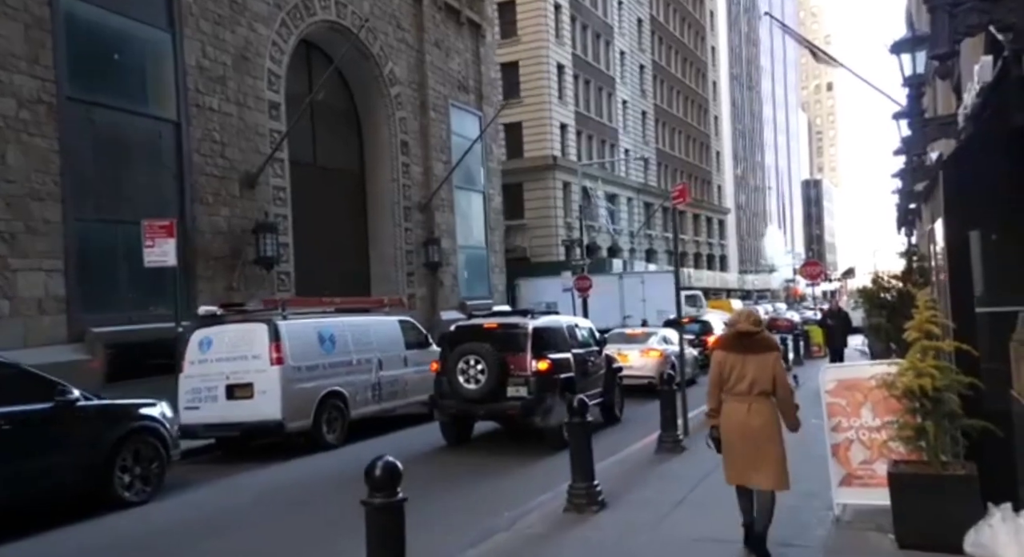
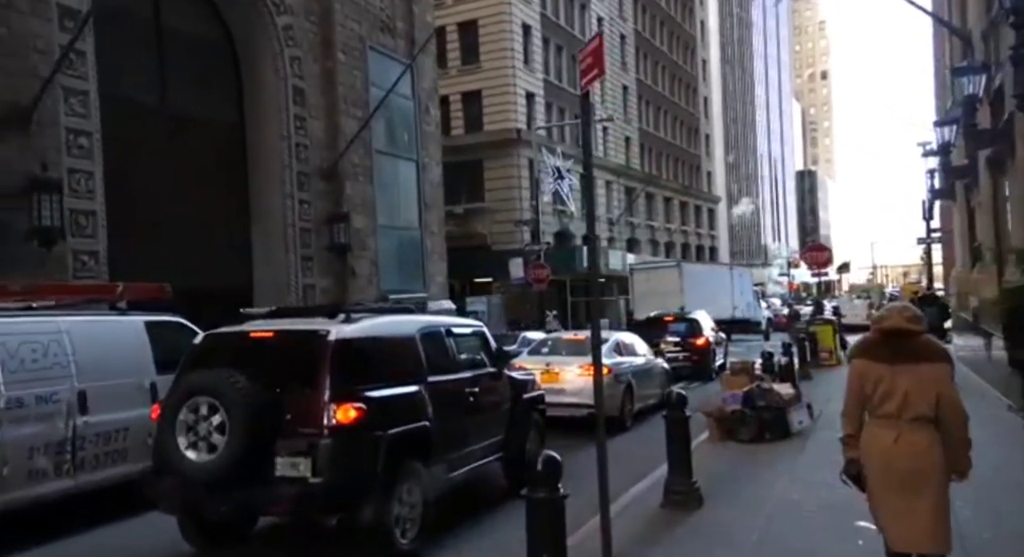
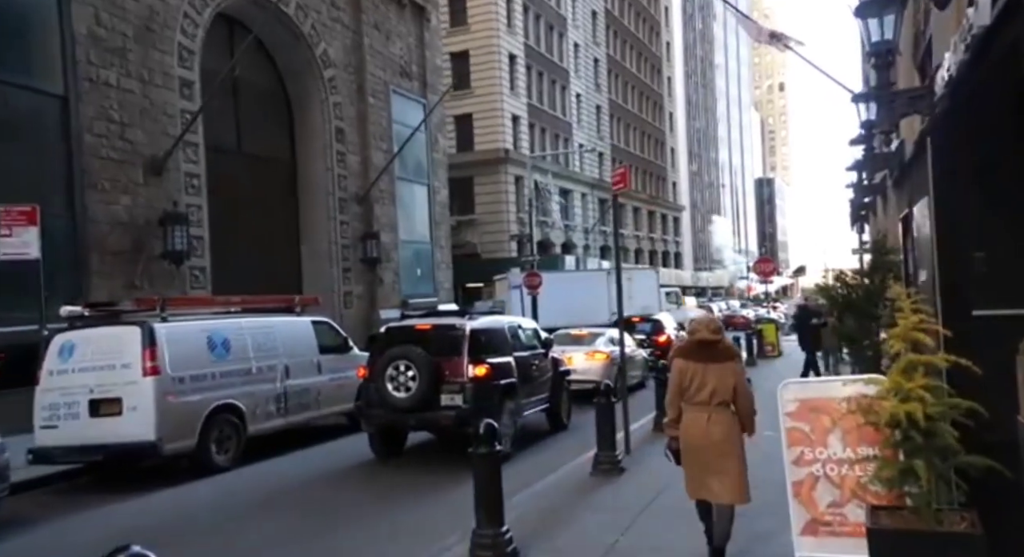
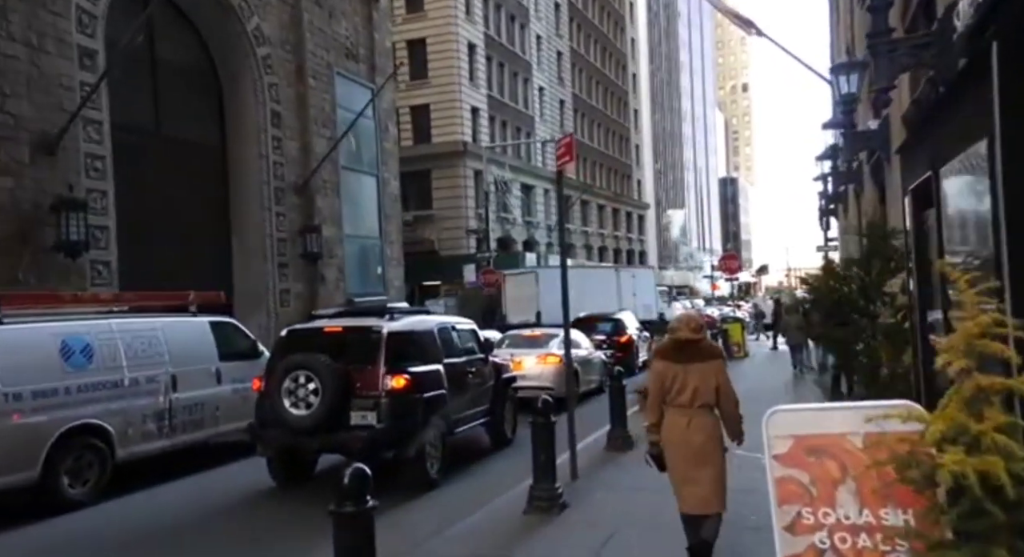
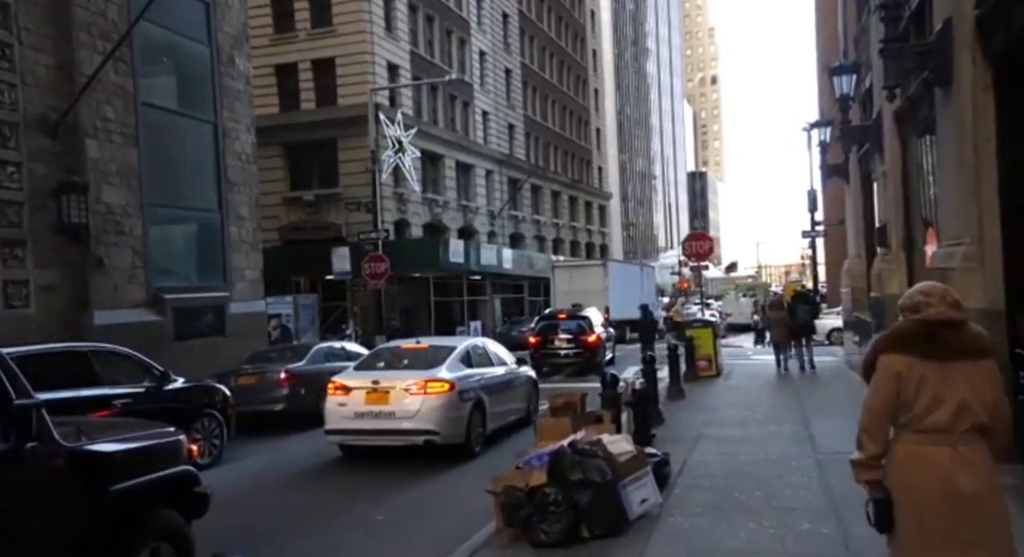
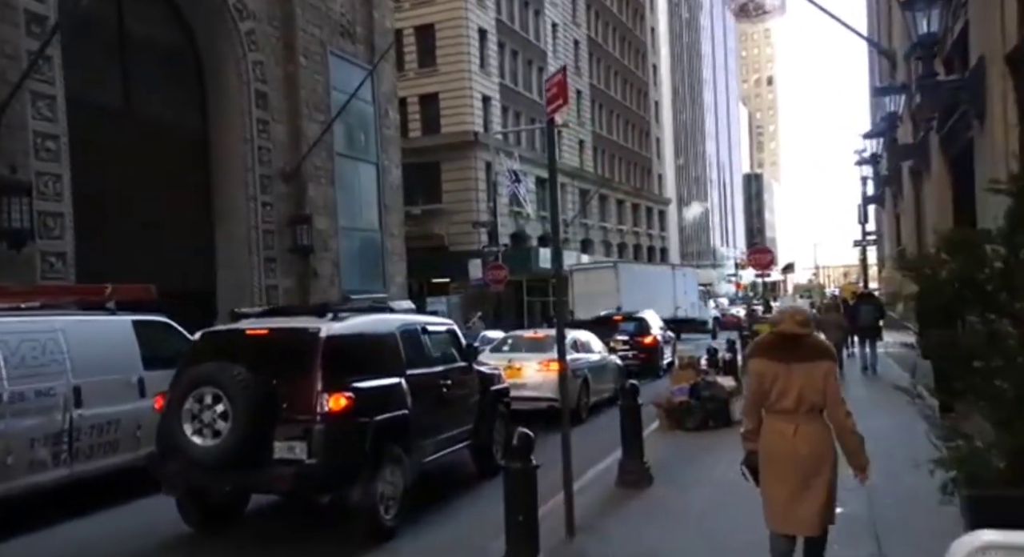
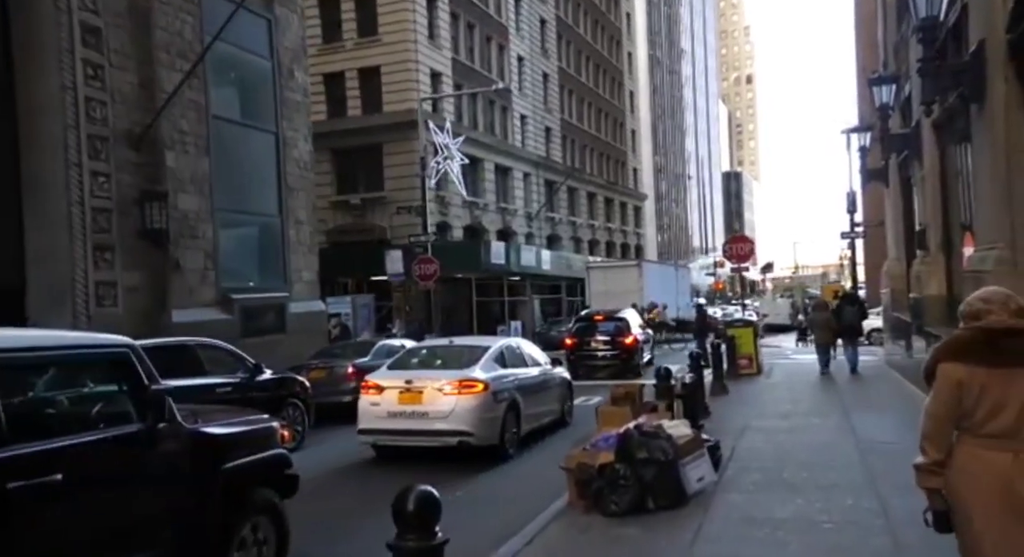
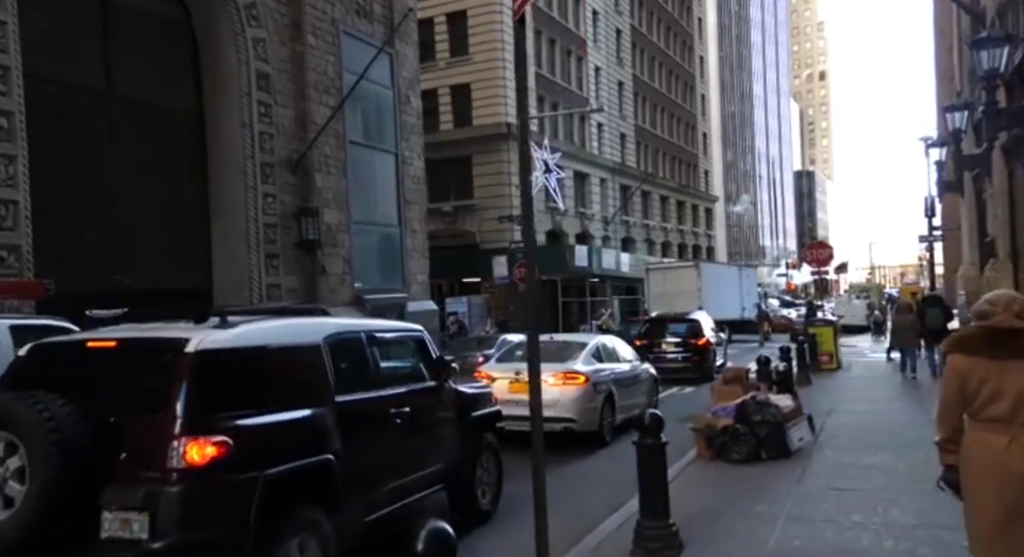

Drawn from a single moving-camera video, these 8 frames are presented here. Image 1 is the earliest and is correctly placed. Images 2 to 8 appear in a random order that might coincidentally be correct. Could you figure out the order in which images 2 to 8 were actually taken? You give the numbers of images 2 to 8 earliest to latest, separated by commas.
3, 4, 6, 2, 8, 7, 5
